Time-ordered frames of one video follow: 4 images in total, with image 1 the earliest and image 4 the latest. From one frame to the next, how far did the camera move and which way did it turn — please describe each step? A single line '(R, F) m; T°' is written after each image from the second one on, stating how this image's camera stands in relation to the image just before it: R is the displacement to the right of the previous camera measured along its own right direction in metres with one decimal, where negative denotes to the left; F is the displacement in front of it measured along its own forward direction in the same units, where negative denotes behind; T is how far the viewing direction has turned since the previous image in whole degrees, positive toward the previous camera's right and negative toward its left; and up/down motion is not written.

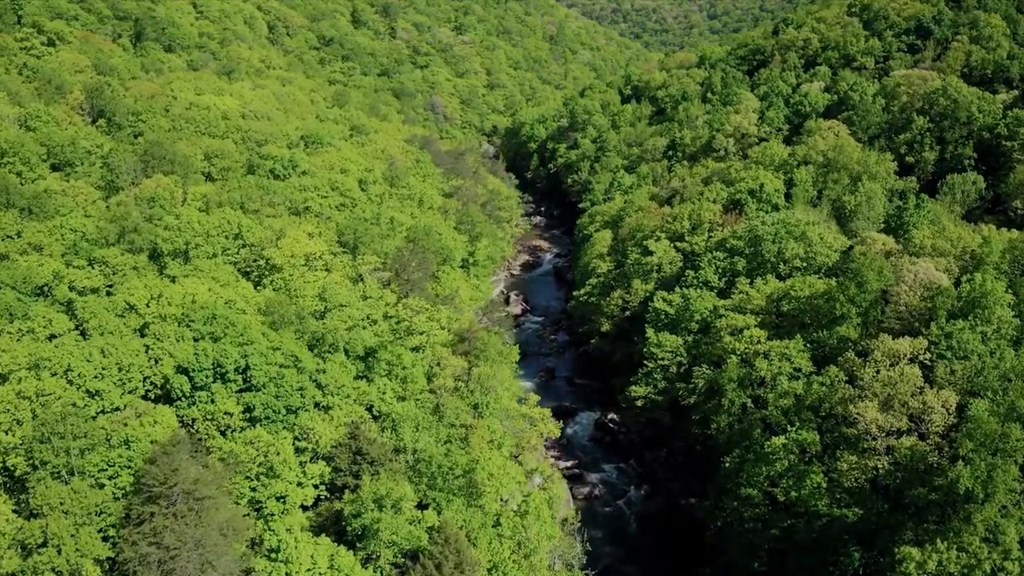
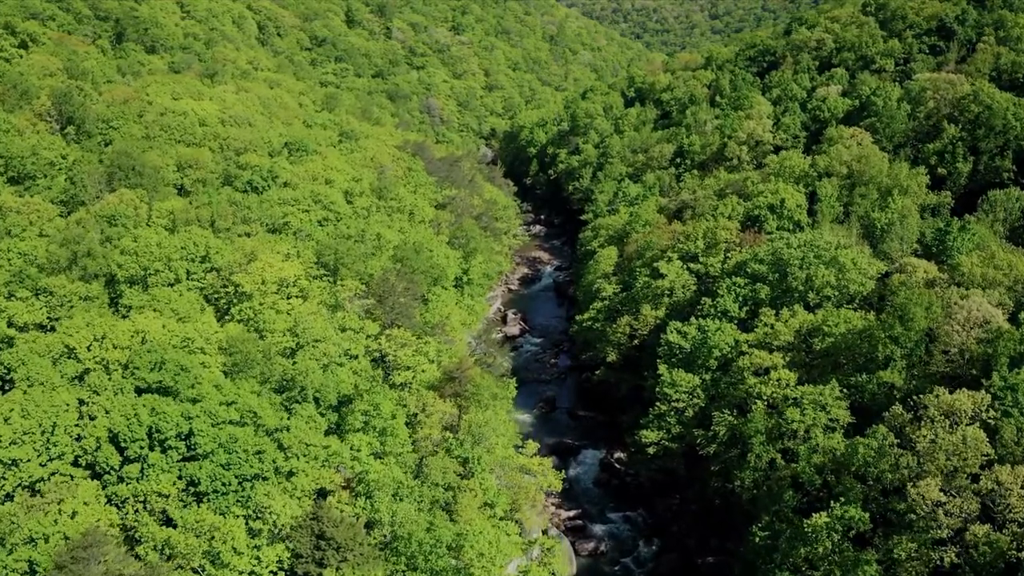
(+0.3, +6.1) m; 0°
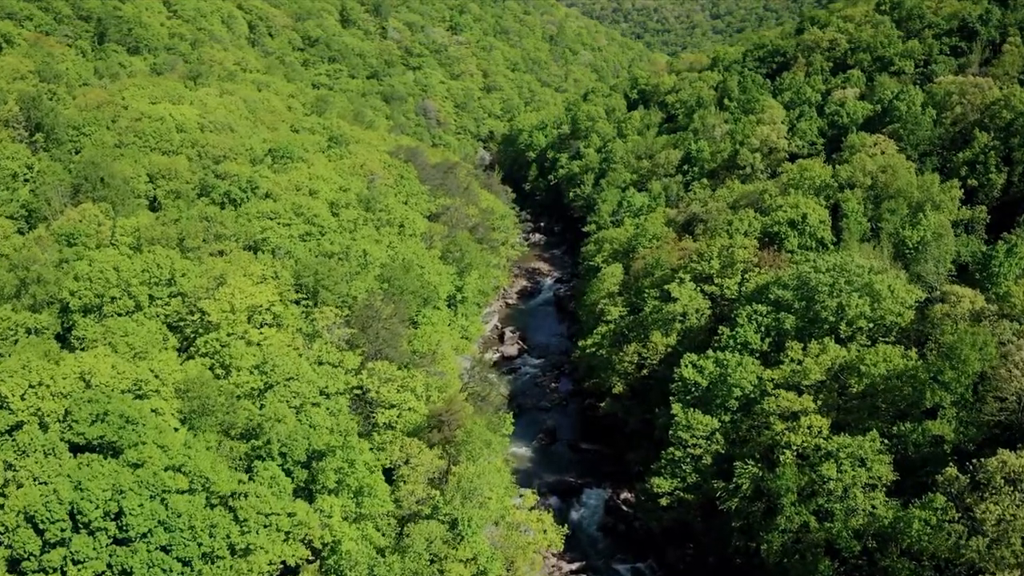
(+0.2, +5.4) m; 0°
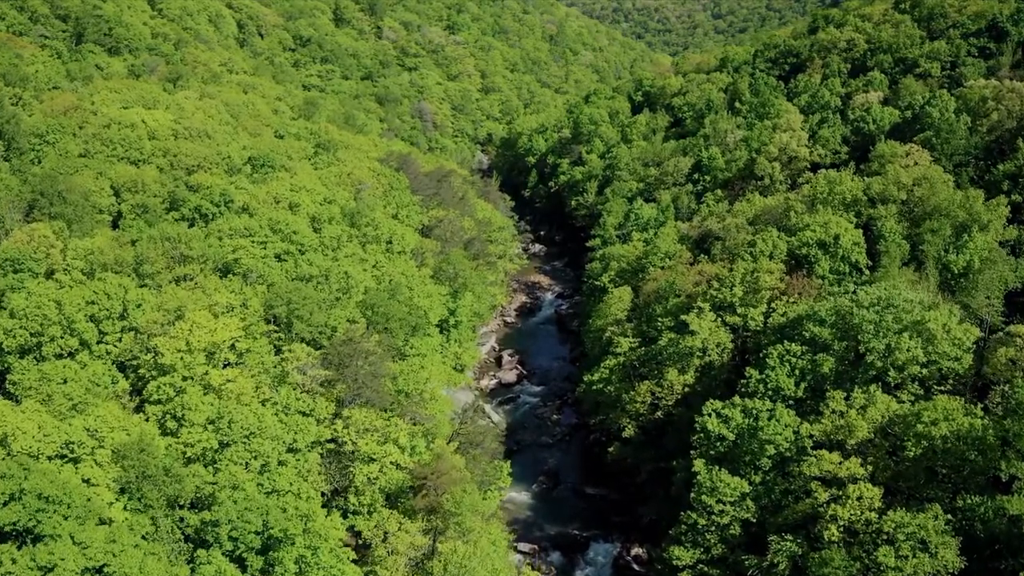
(+0.1, +6.1) m; 0°
